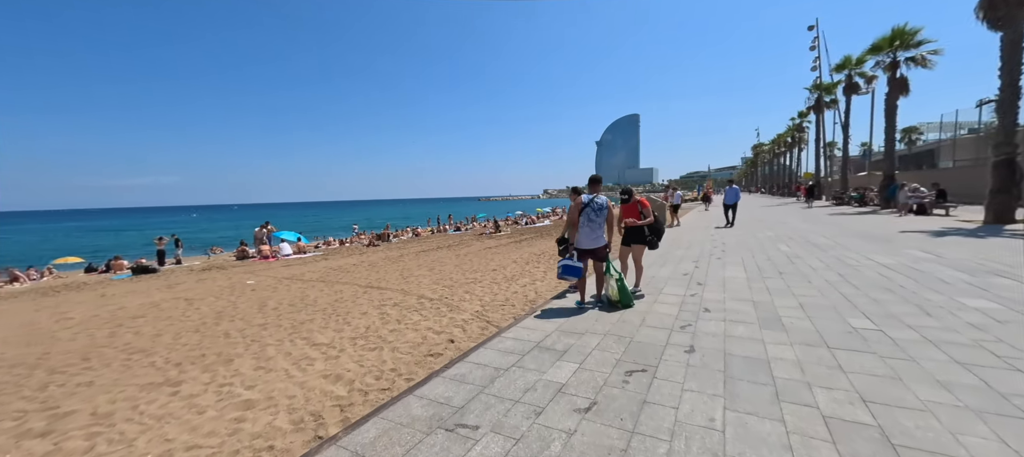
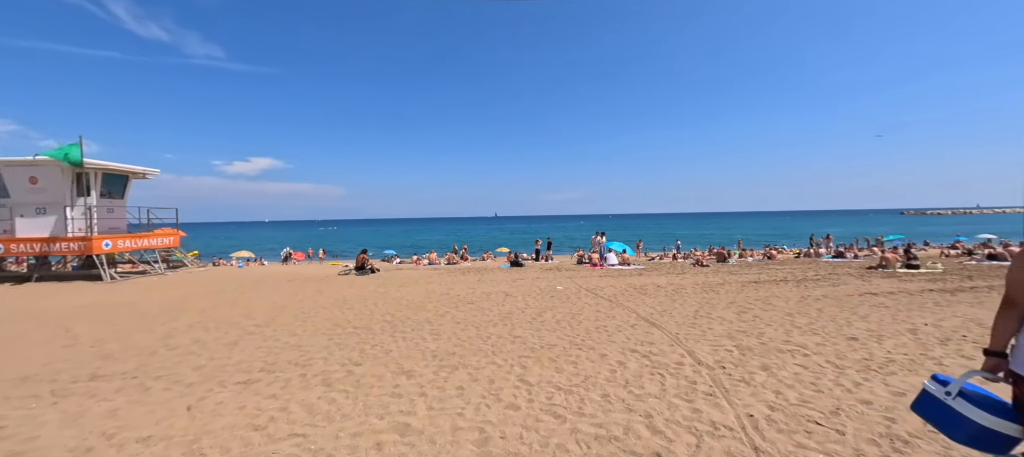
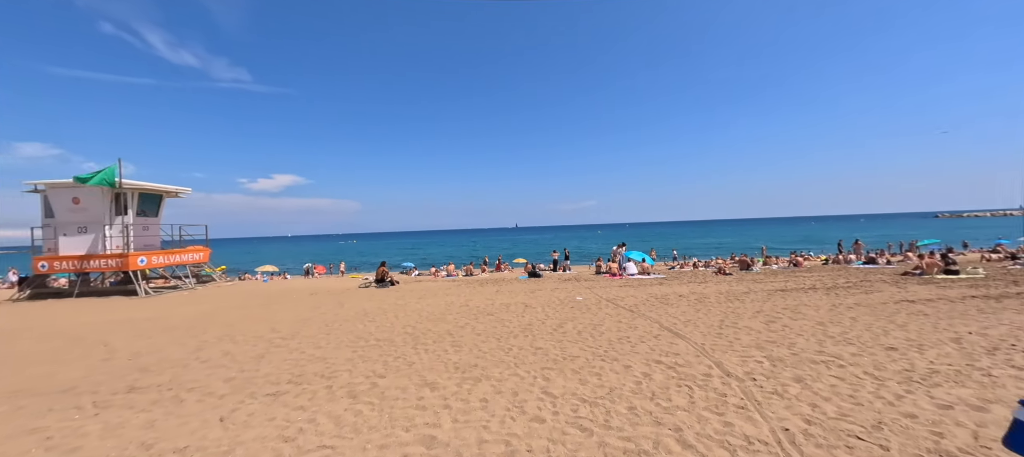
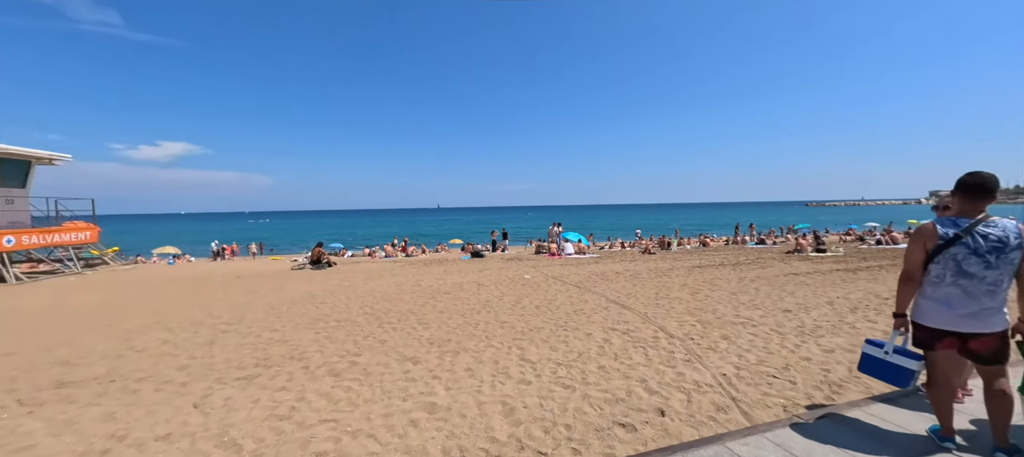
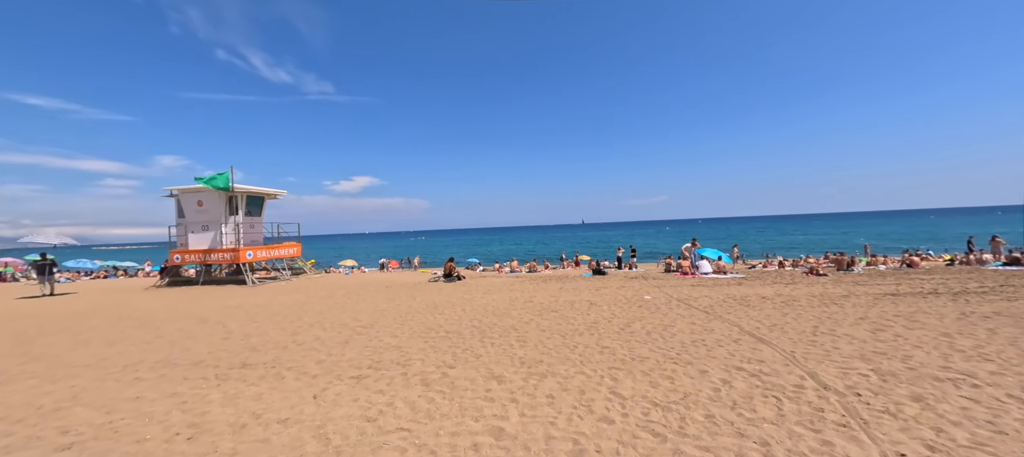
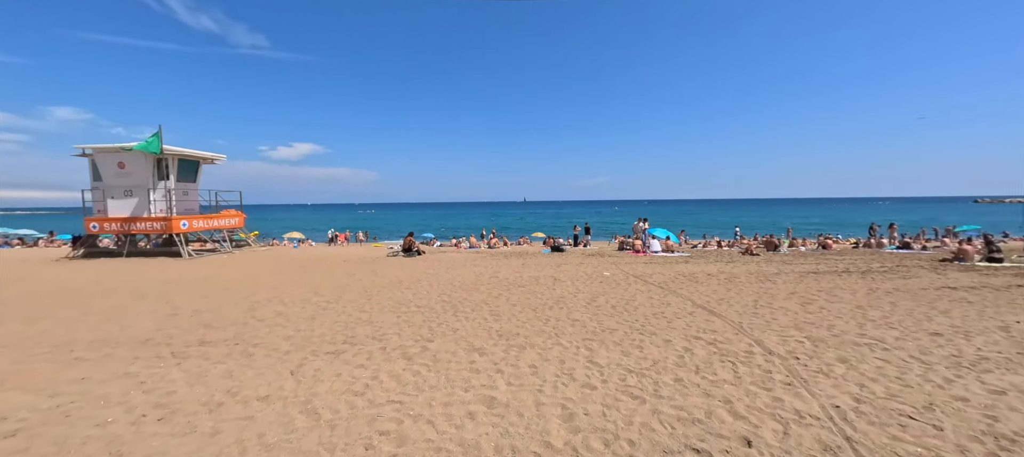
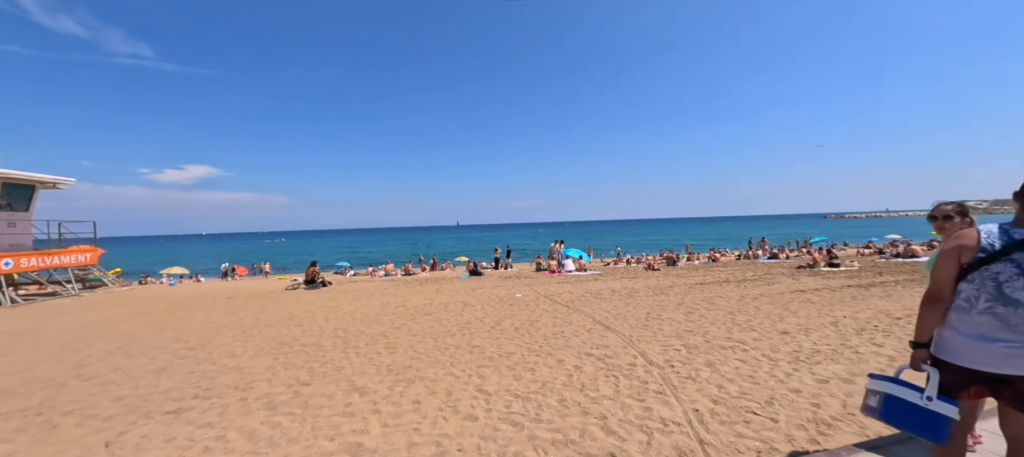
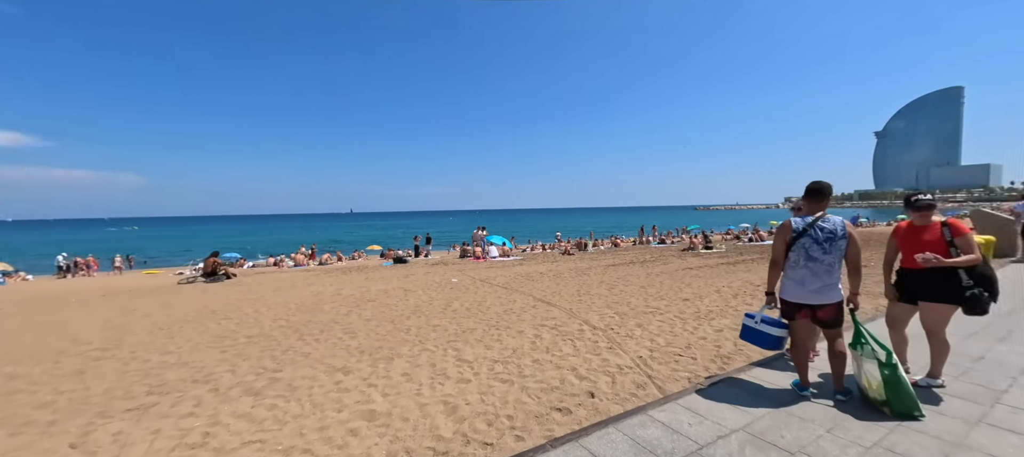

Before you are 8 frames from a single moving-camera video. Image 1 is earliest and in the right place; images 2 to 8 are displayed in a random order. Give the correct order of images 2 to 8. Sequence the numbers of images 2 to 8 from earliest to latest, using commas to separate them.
8, 4, 6, 2, 7, 3, 5
